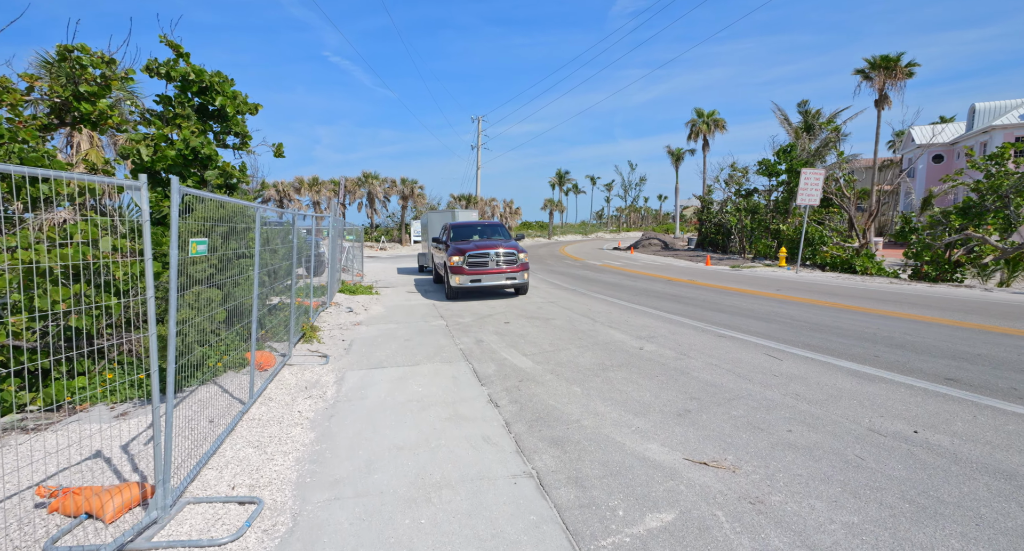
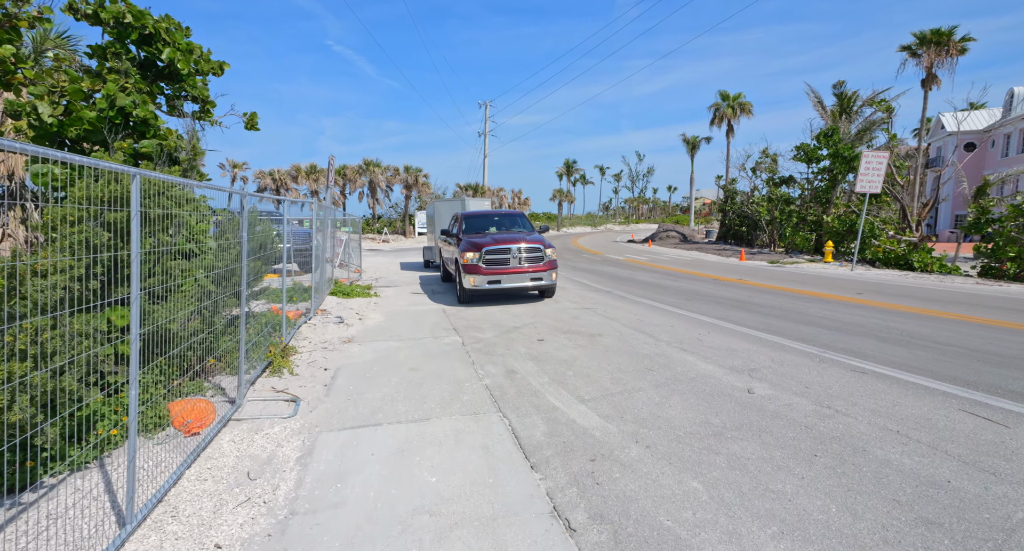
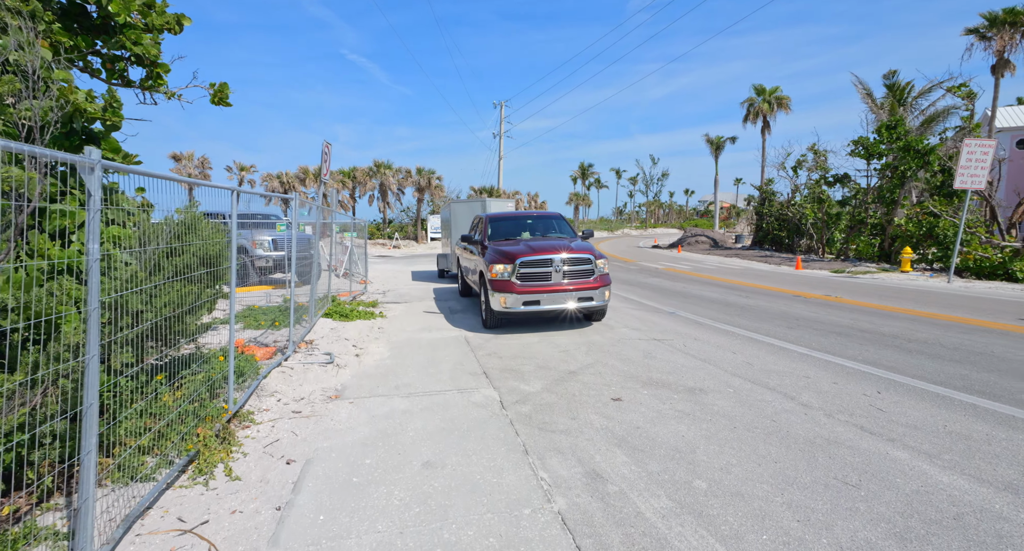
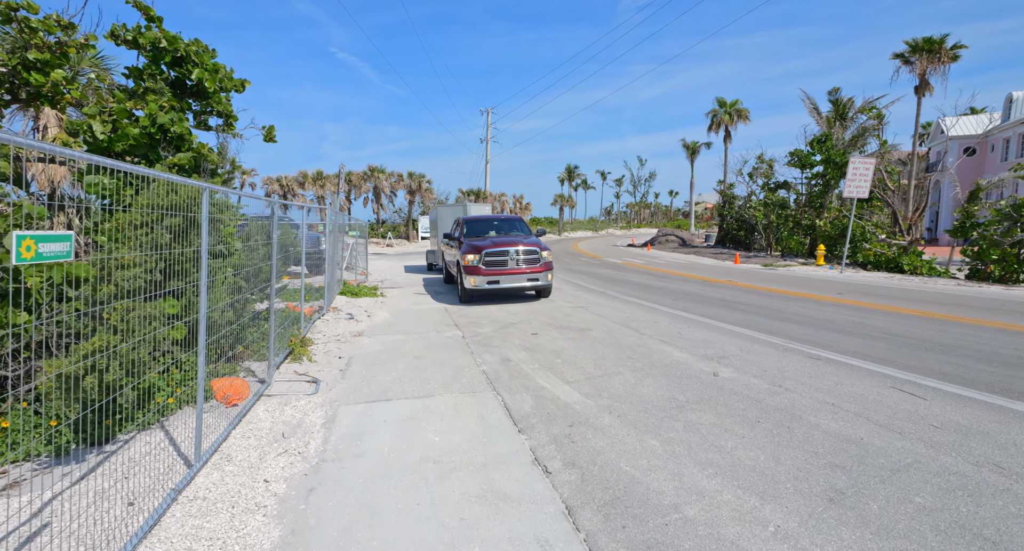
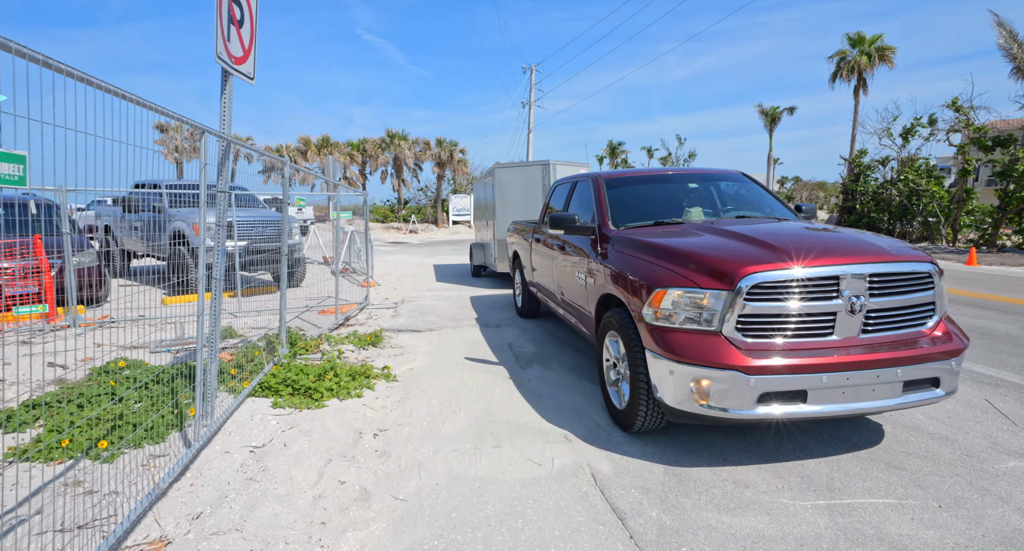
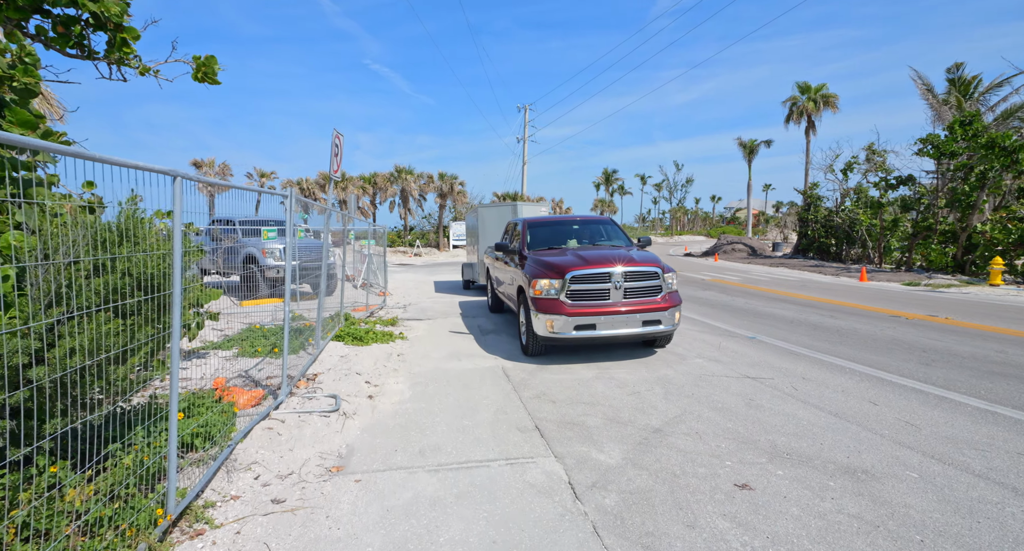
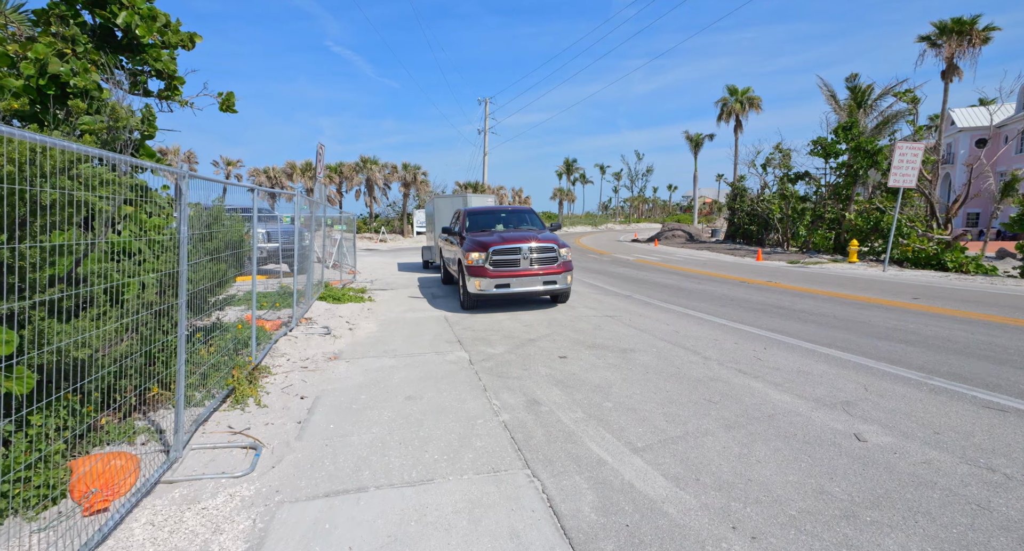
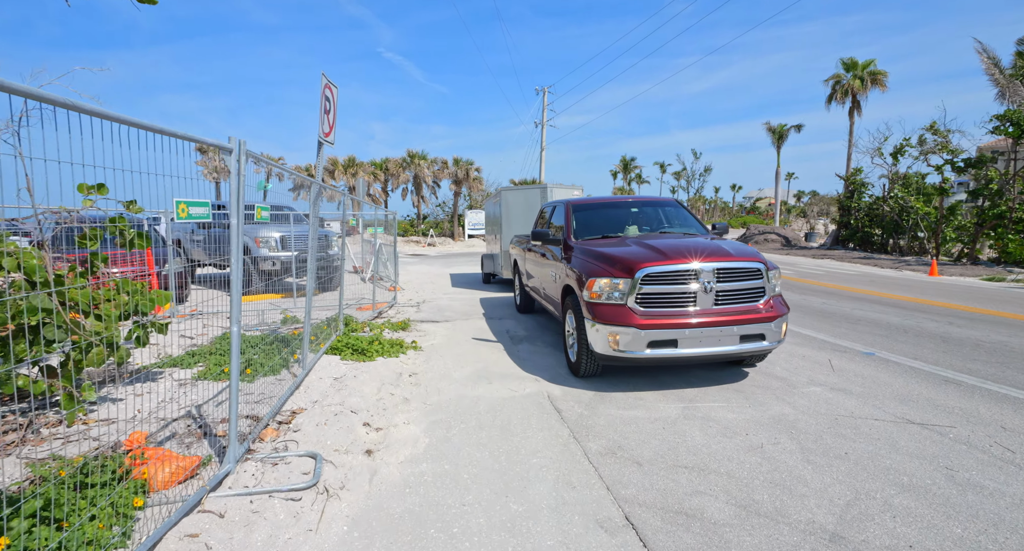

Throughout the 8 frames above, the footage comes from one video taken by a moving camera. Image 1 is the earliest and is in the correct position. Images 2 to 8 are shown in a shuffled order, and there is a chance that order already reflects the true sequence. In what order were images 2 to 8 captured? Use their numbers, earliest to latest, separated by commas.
4, 2, 7, 3, 6, 8, 5
